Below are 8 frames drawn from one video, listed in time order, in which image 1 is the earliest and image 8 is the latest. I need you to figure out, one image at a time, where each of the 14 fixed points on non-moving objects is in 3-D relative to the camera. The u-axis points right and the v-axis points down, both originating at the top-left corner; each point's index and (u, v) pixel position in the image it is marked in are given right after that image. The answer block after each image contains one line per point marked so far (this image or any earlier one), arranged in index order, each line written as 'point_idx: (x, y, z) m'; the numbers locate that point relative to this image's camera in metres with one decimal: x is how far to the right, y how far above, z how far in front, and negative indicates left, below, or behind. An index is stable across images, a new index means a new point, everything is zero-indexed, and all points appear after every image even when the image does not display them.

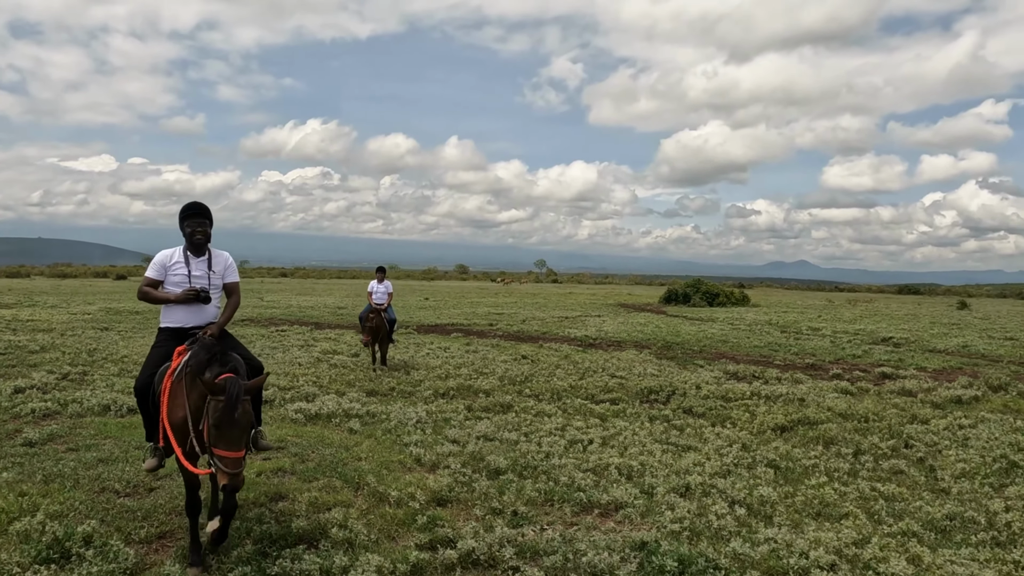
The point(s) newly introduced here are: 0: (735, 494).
0: (+2.1, -1.9, +7.5) m
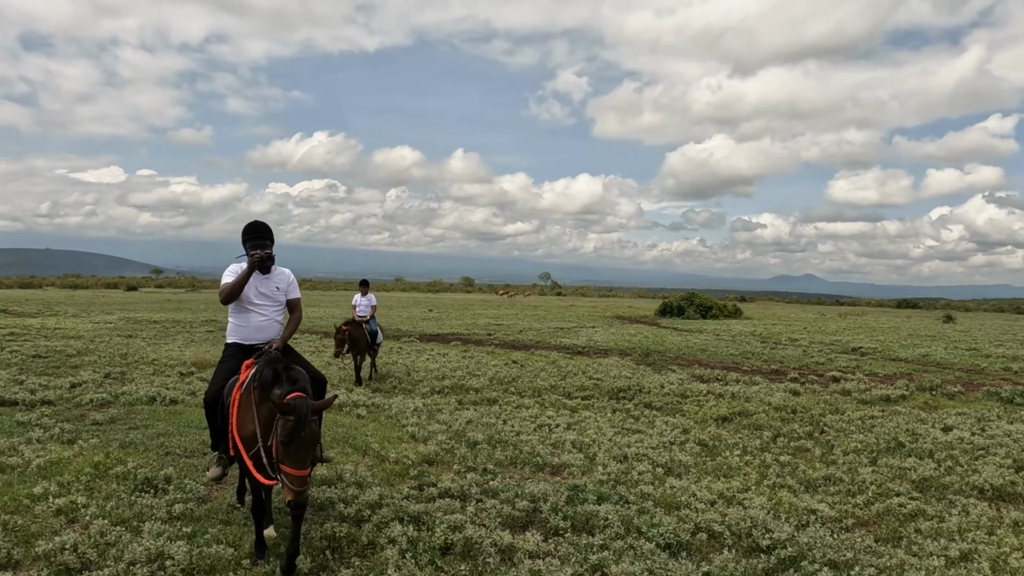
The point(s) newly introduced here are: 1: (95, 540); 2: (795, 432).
0: (+1.8, -2.1, +9.5) m
1: (-3.1, -1.9, +6.0) m
2: (+4.2, -2.1, +11.7) m
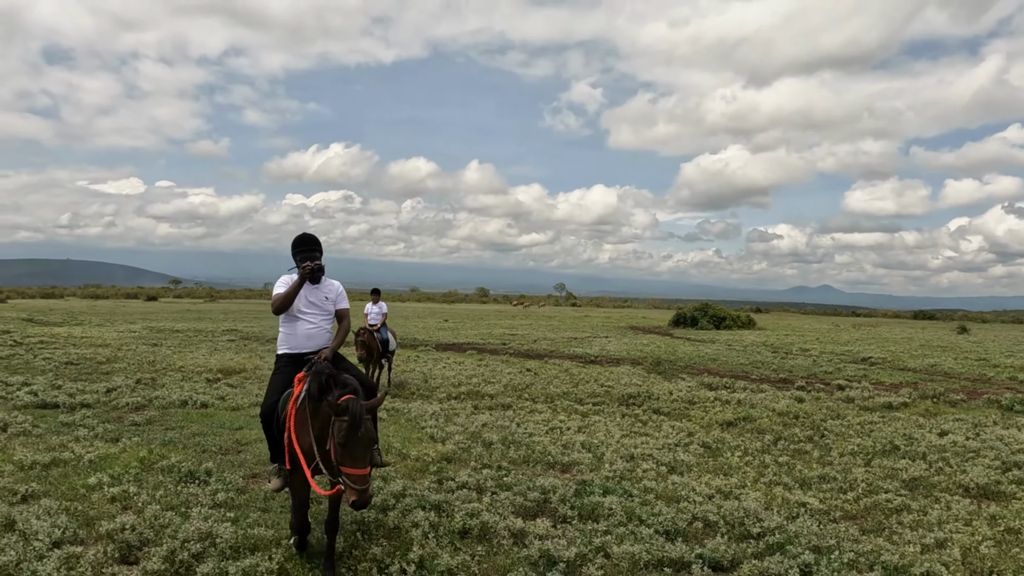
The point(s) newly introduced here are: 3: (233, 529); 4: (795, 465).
0: (+1.9, -2.2, +10.1) m
1: (-3.0, -1.9, +6.7) m
2: (+4.4, -2.3, +12.3) m
3: (-2.2, -1.9, +6.4) m
4: (+3.7, -2.3, +10.3) m
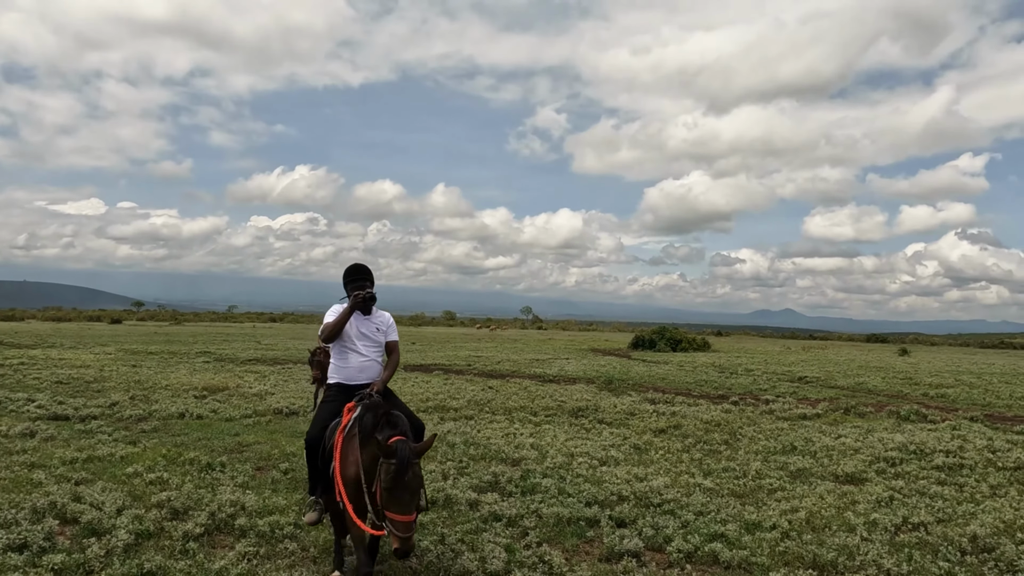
0: (+1.3, -2.6, +12.3) m
1: (-3.5, -2.2, +8.6) m
2: (+3.7, -2.8, +14.5) m
3: (-2.7, -2.2, +8.4) m
4: (+3.1, -2.7, +12.5) m
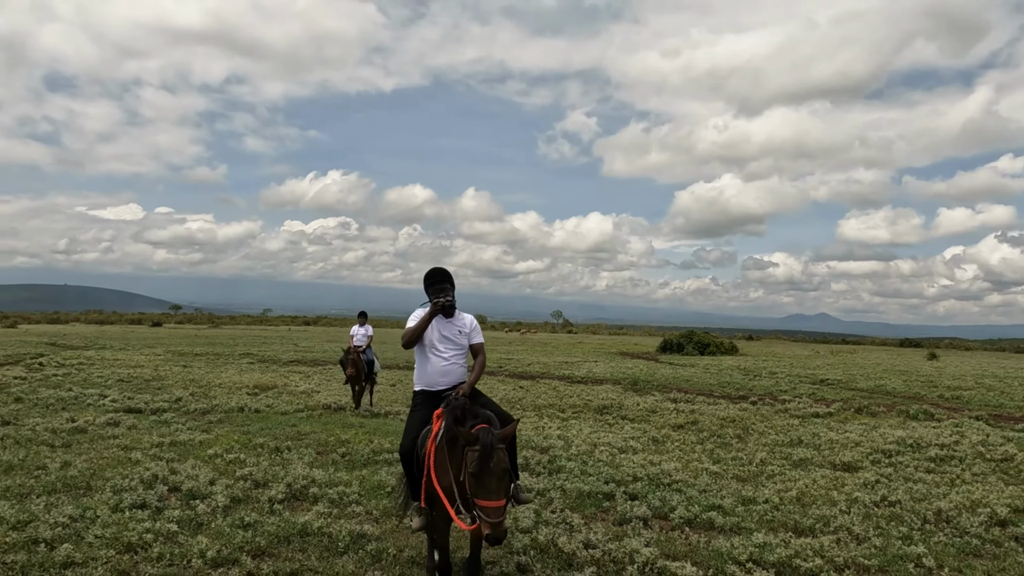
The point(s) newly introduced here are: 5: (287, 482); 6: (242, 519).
0: (+1.8, -2.7, +13.6) m
1: (-3.1, -2.3, +10.1) m
2: (+4.2, -2.9, +15.8) m
3: (-2.4, -2.3, +9.9) m
4: (+3.6, -2.8, +13.8) m
5: (-2.7, -2.3, +9.4) m
6: (-2.7, -2.3, +7.8) m
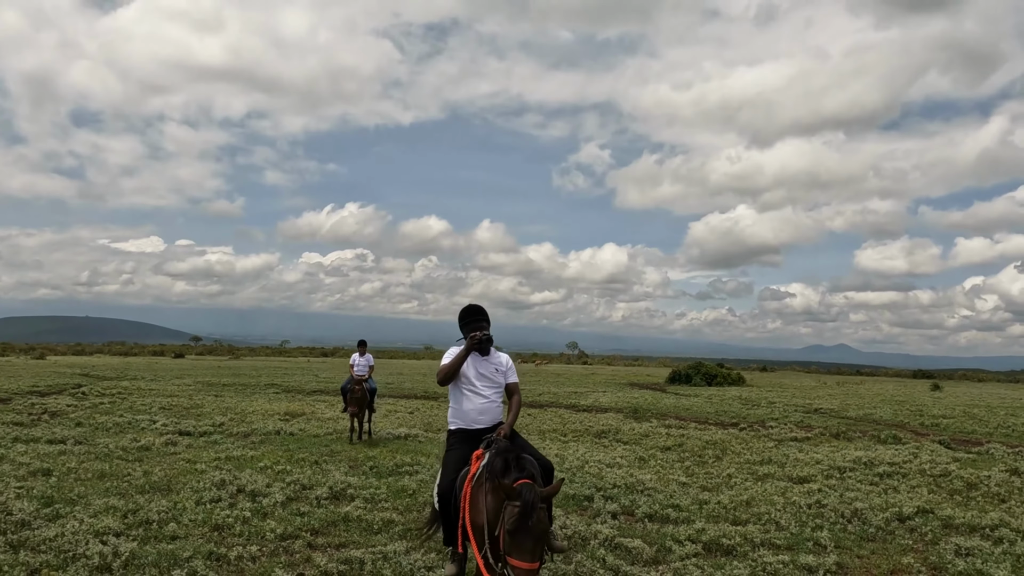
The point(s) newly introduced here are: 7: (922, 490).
0: (+1.9, -3.5, +15.7) m
1: (-3.2, -3.0, +12.4) m
2: (+4.3, -3.7, +17.8) m
3: (-2.4, -2.9, +12.1) m
4: (+3.6, -3.6, +15.9) m
5: (-2.7, -2.9, +11.6) m
6: (-2.7, -2.8, +10.1) m
7: (+6.9, -3.4, +13.3) m
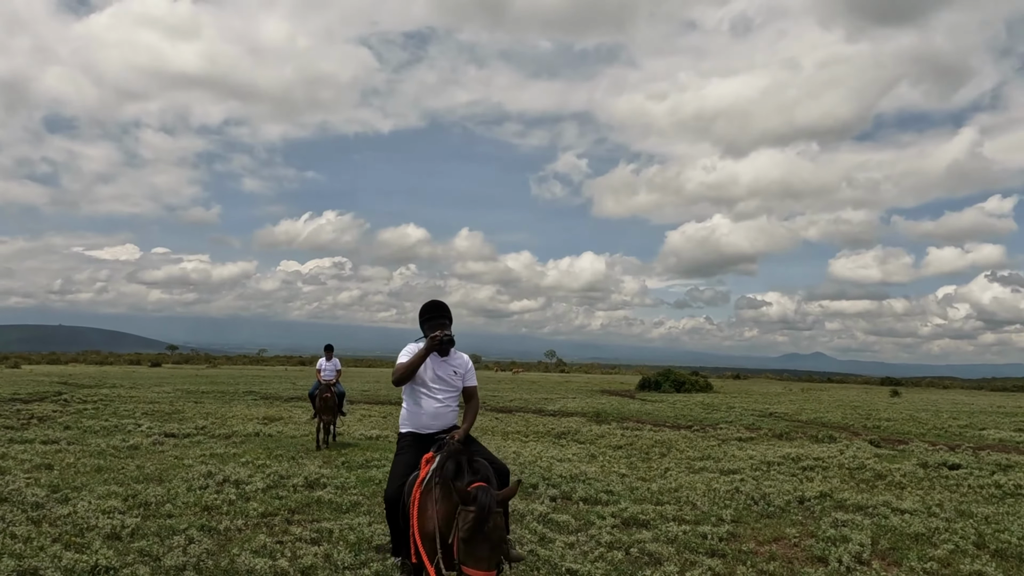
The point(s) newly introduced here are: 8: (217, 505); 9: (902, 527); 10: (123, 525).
0: (+1.0, -3.7, +17.3) m
1: (-3.9, -3.2, +13.8) m
2: (+3.4, -4.0, +19.5) m
3: (-3.1, -3.1, +13.6) m
4: (+2.8, -3.8, +17.5) m
5: (-3.4, -3.1, +13.1) m
6: (-3.4, -3.0, +11.5) m
7: (+6.1, -3.6, +15.0) m
8: (-4.0, -2.9, +10.7) m
9: (+5.0, -3.0, +10.1) m
10: (-4.5, -2.8, +9.3) m
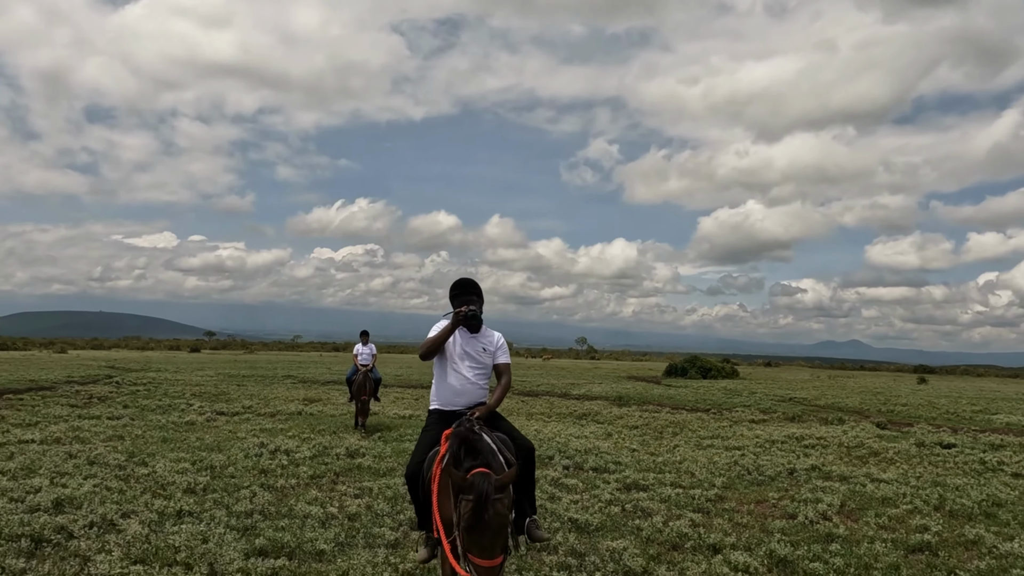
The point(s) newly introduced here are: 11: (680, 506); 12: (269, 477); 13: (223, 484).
0: (+1.5, -3.5, +18.8) m
1: (-3.5, -3.0, +15.4) m
2: (+4.0, -3.7, +20.8) m
3: (-2.8, -3.0, +15.2) m
4: (+3.3, -3.6, +18.9) m
5: (-3.1, -2.9, +14.7) m
6: (-3.1, -2.9, +13.1) m
7: (+6.5, -3.4, +16.2) m
8: (-3.7, -2.8, +12.3) m
9: (+5.2, -2.9, +11.4) m
10: (-4.3, -2.7, +10.9) m
11: (+2.2, -2.8, +10.3) m
12: (-3.6, -2.8, +11.7) m
13: (-4.0, -2.7, +10.9) m
